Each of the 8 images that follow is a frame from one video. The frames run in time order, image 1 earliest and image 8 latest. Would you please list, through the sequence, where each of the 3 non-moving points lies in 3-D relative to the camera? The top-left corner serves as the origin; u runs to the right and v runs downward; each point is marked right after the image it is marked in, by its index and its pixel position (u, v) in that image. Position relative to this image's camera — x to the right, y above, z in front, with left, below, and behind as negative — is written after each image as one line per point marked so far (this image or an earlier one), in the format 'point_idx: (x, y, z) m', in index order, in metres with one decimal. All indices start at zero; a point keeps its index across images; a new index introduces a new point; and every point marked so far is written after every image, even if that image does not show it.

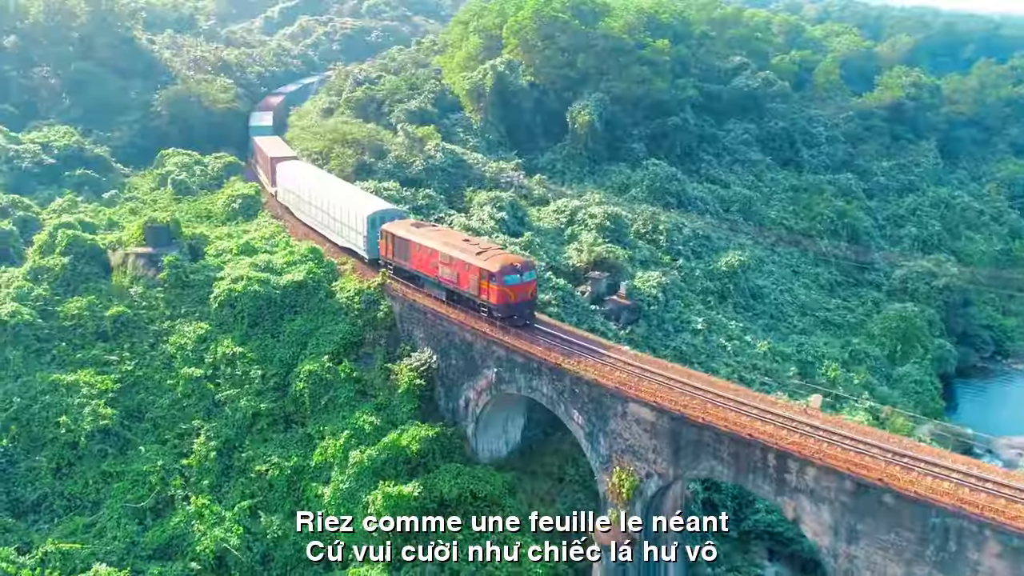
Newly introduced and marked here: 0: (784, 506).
0: (+5.4, -4.3, +17.1) m
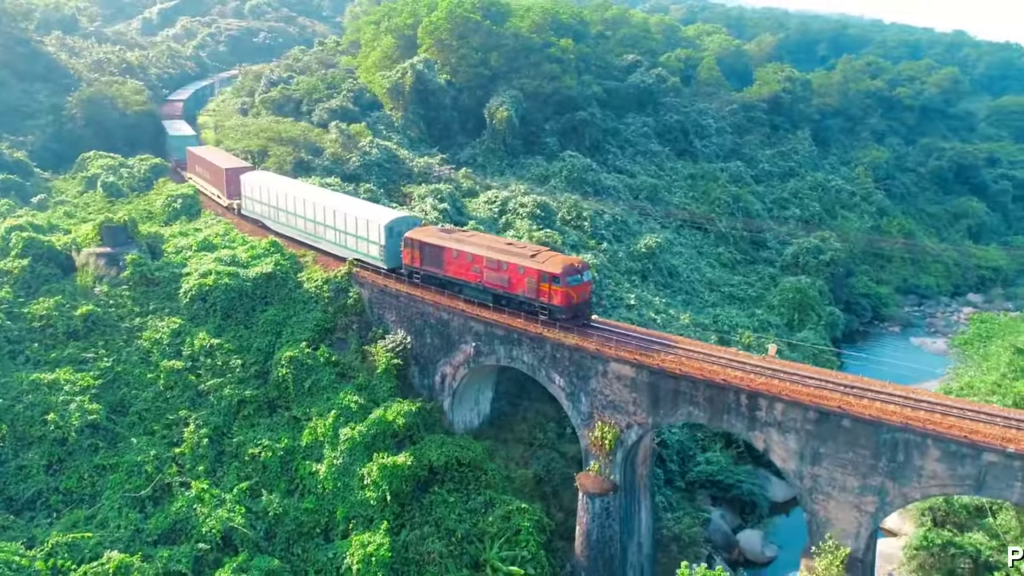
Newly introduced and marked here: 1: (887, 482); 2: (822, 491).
0: (+5.6, -3.5, +19.8) m
1: (+8.0, -4.1, +18.4) m
2: (+7.0, -4.5, +19.3) m
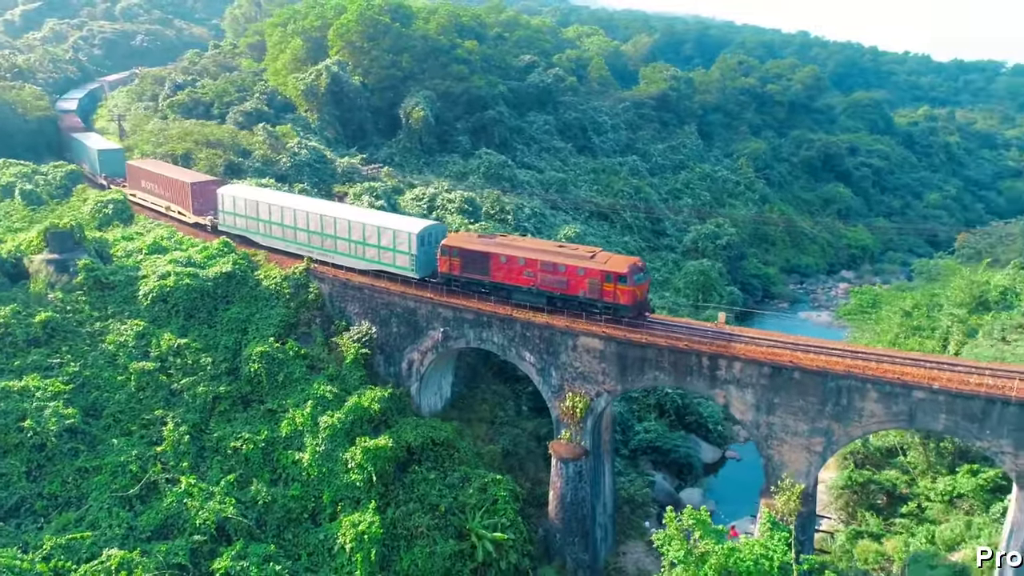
0: (+5.3, -2.8, +22.3) m
1: (+7.9, -3.3, +21.2) m
2: (+6.7, -3.8, +22.0) m
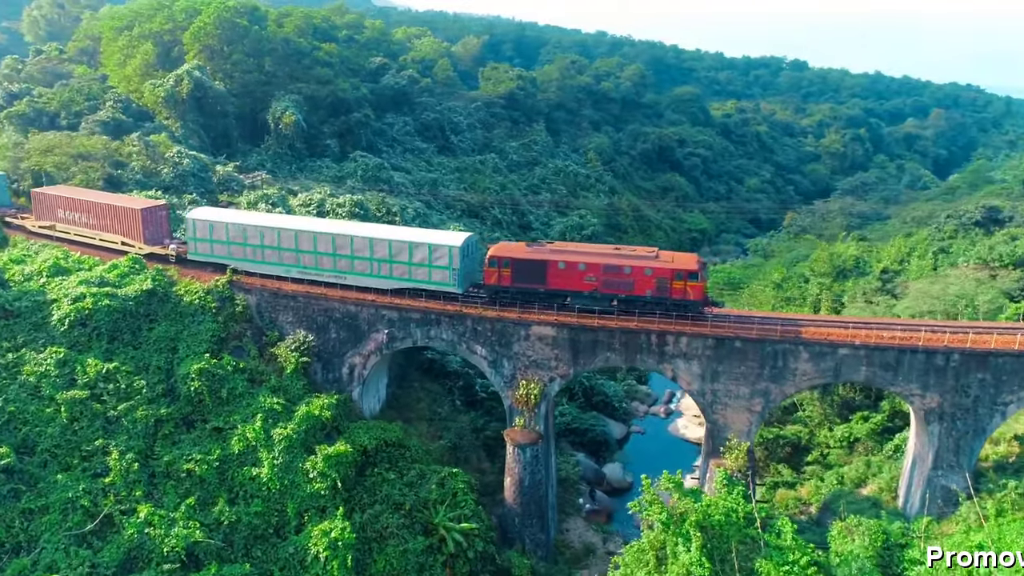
0: (+4.3, -2.3, +24.2) m
1: (+7.1, -2.7, +23.7) m
2: (+5.8, -3.2, +24.2) m
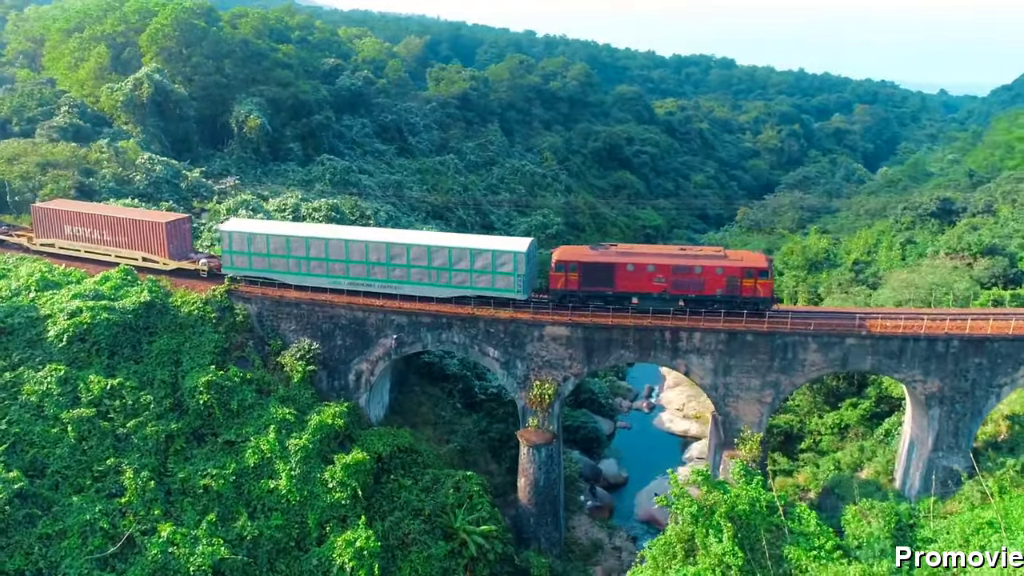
0: (+4.8, -2.2, +24.6) m
1: (+7.6, -2.5, +24.4) m
2: (+6.3, -3.1, +24.7) m
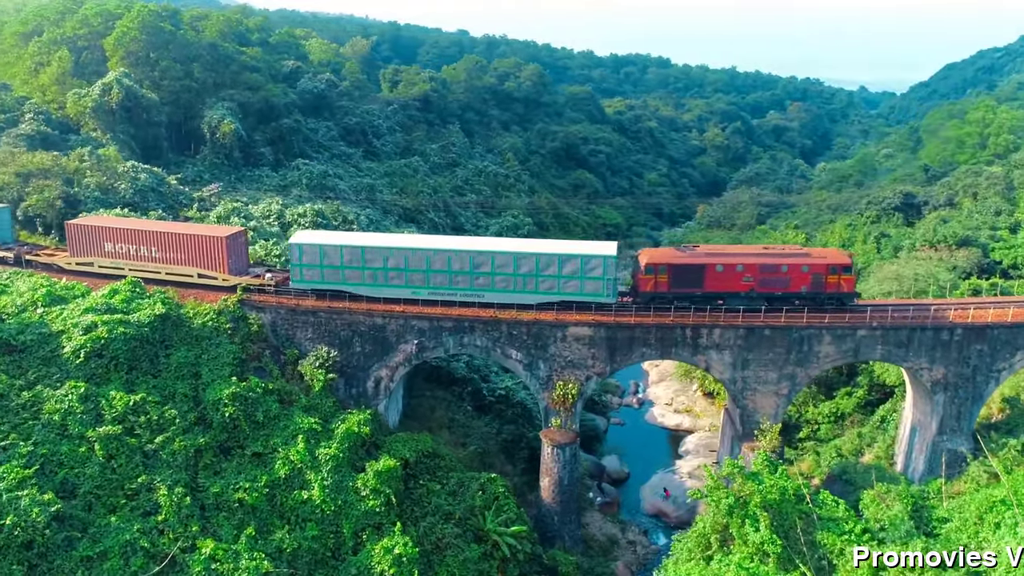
0: (+5.5, -2.2, +25.3) m
1: (+8.3, -2.3, +25.3) m
2: (+7.0, -2.9, +25.5) m
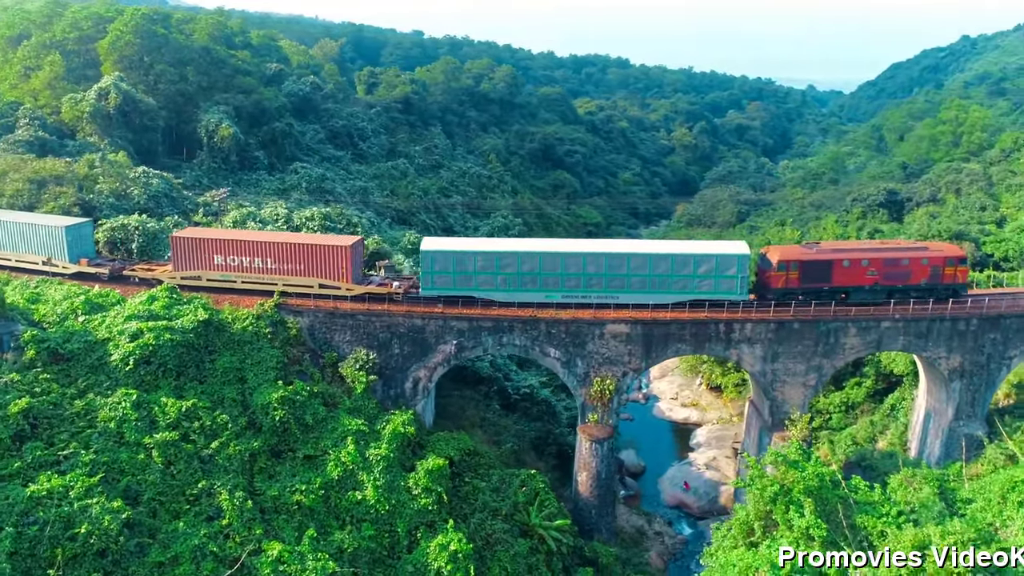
0: (+6.7, -2.1, +26.2) m
1: (+9.5, -2.2, +26.3) m
2: (+8.2, -2.8, +26.5) m
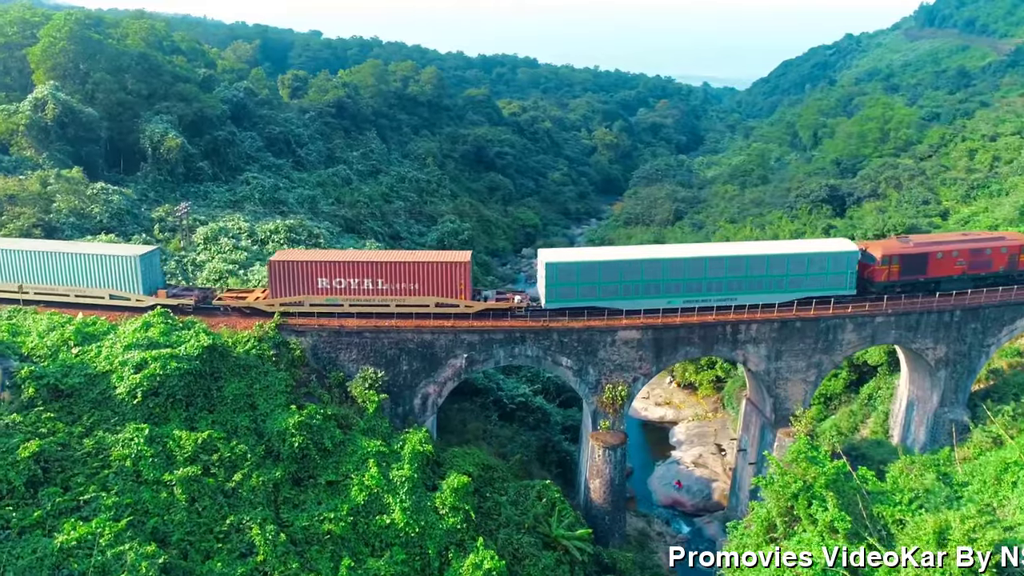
0: (+7.0, -2.1, +26.7) m
1: (+9.8, -2.1, +27.2) m
2: (+8.5, -2.8, +27.2) m
